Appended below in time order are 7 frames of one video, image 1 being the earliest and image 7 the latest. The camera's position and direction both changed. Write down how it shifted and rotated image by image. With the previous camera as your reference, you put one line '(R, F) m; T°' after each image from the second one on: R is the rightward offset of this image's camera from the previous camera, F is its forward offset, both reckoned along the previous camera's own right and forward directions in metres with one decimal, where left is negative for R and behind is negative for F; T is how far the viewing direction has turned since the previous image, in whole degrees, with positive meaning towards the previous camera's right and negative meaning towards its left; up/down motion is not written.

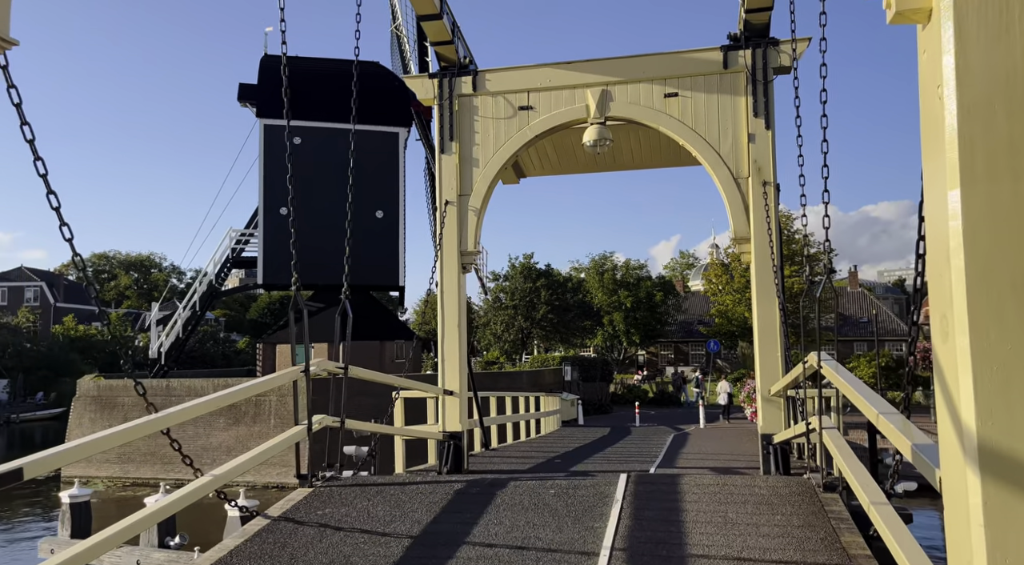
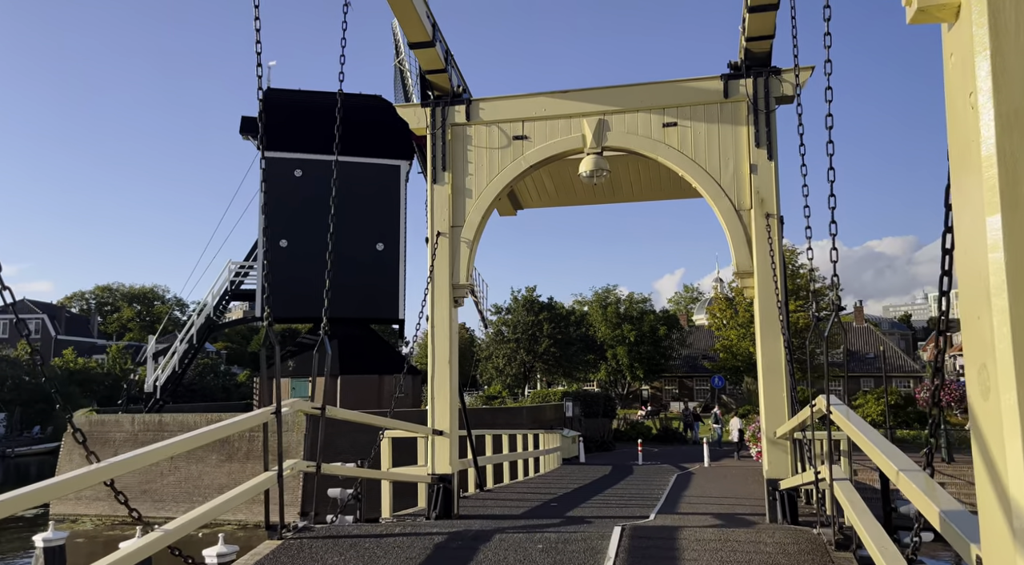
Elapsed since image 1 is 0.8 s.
(+0.1, +0.3) m; 0°
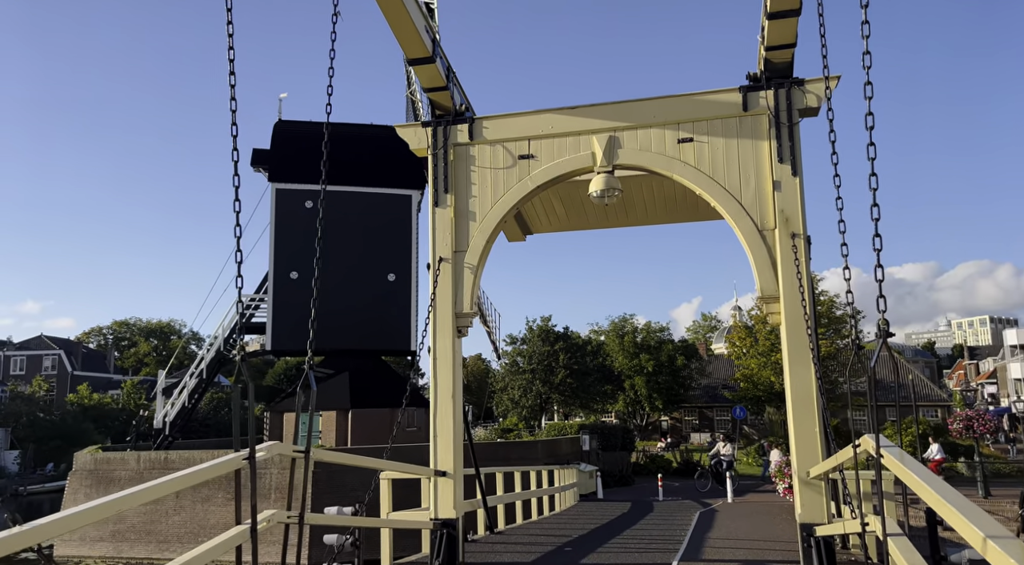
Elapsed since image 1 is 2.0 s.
(+0.1, +0.5) m; -1°
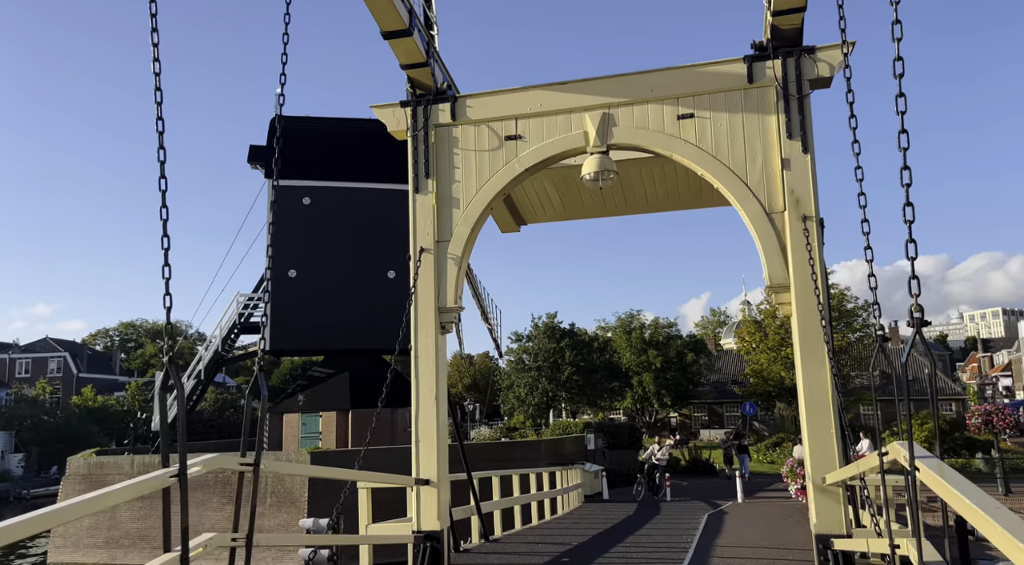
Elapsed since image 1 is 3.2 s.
(+0.2, +0.5) m; -1°
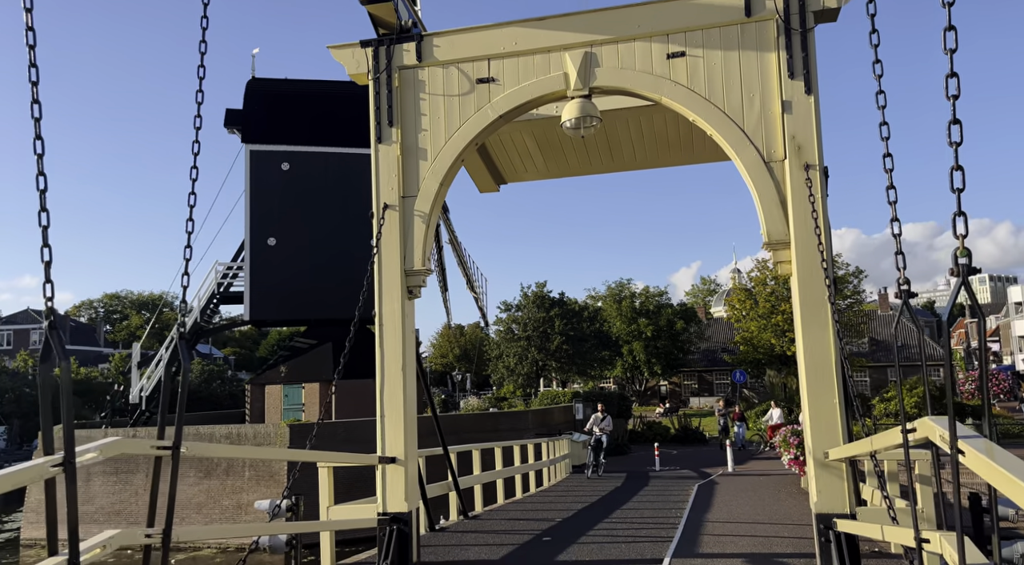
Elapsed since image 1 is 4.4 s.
(+0.1, +0.6) m; +1°
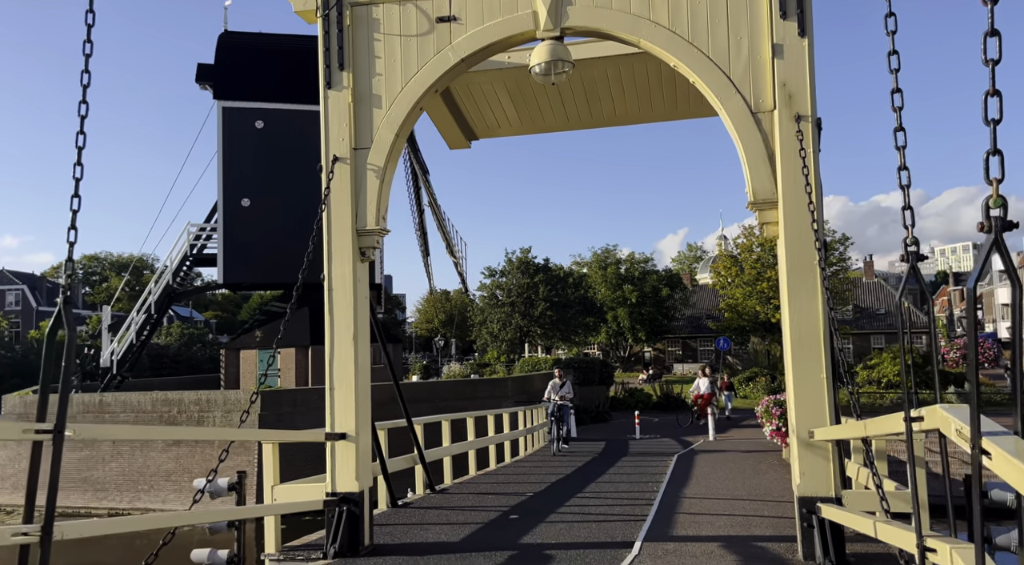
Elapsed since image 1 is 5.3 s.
(+0.2, +0.5) m; +1°
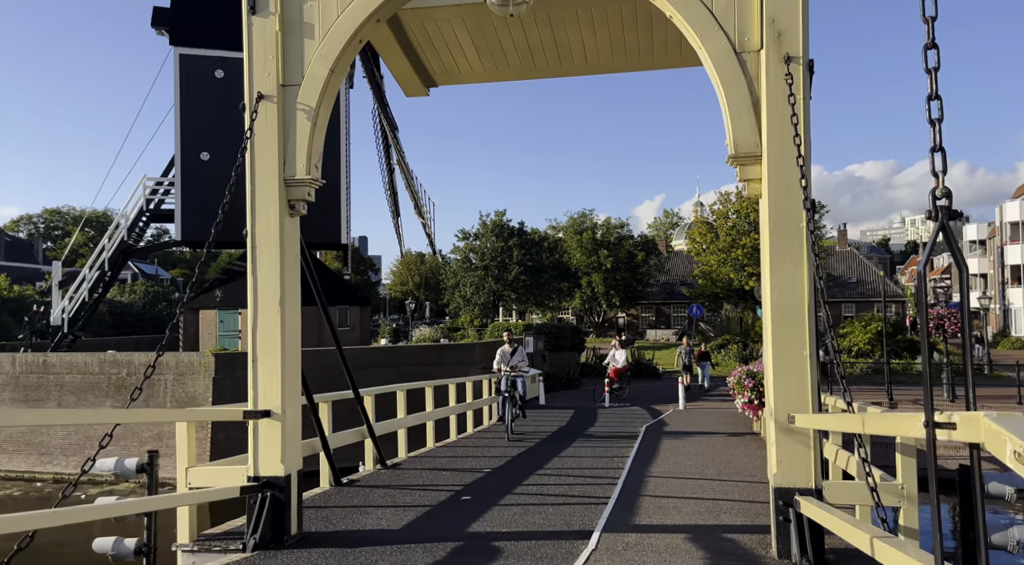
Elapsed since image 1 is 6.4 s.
(+0.2, +0.6) m; +2°
